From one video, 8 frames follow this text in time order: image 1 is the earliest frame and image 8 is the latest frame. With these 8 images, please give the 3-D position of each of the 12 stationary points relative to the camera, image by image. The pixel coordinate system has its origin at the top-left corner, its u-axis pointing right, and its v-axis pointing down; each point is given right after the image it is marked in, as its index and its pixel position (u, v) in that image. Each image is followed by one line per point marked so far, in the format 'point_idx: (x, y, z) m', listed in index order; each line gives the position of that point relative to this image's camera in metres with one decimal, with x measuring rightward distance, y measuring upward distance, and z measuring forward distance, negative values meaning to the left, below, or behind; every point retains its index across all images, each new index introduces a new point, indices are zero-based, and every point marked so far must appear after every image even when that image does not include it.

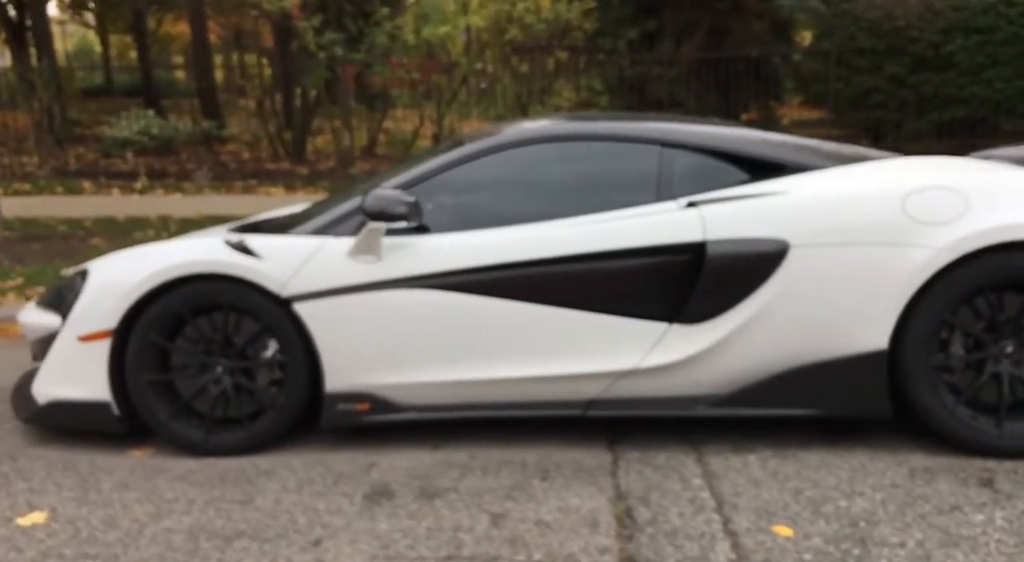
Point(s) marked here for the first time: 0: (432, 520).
0: (-0.3, -0.9, +4.4) m
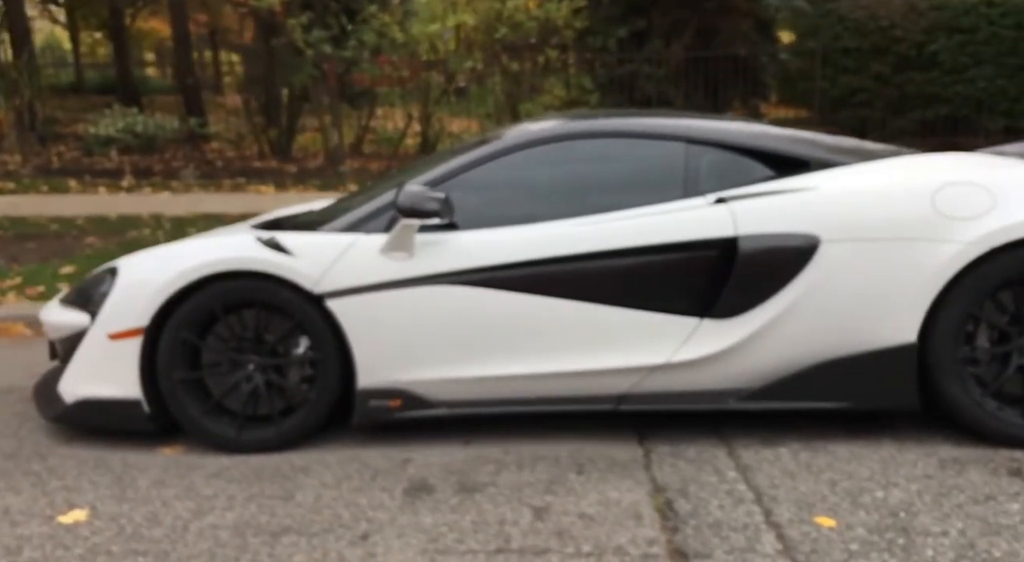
0: (-0.1, -0.8, +4.4) m
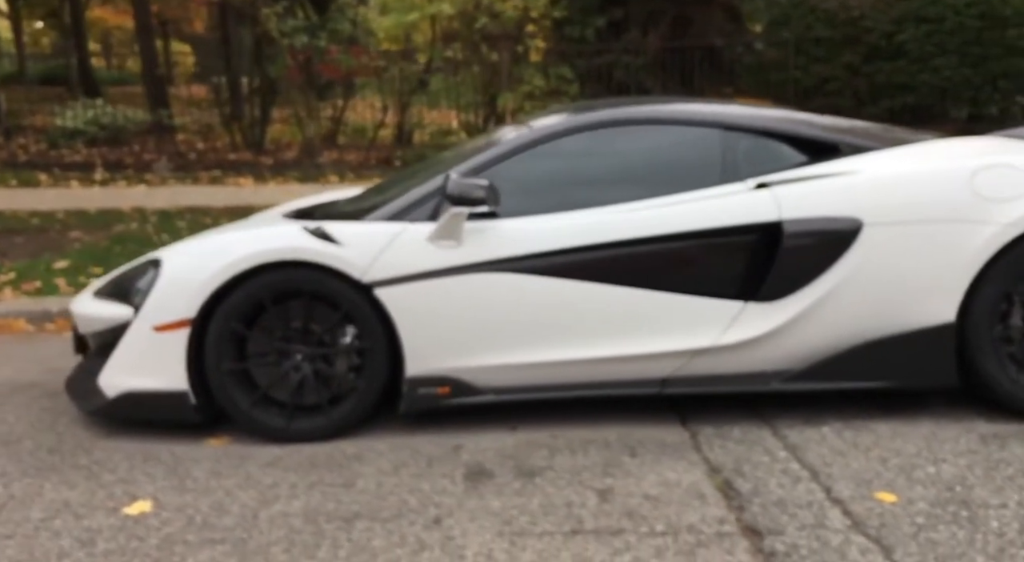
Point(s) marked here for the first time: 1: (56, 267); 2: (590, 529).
0: (+0.1, -0.8, +4.5) m
1: (-3.4, +0.1, +9.2) m
2: (+0.3, -0.8, +4.2) m
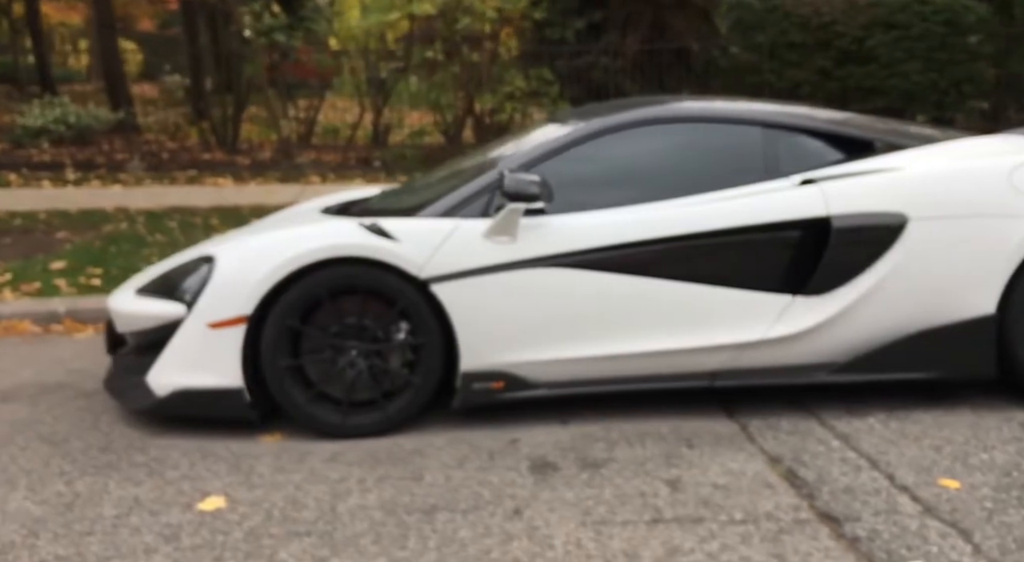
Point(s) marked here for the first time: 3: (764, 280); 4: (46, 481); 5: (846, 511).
0: (+0.4, -0.8, +4.6) m
1: (-3.4, +0.1, +9.1) m
2: (+0.6, -0.8, +4.3) m
3: (+1.1, 0.0, +5.3) m
4: (-1.8, -0.8, +4.8) m
5: (+1.2, -0.8, +4.3) m
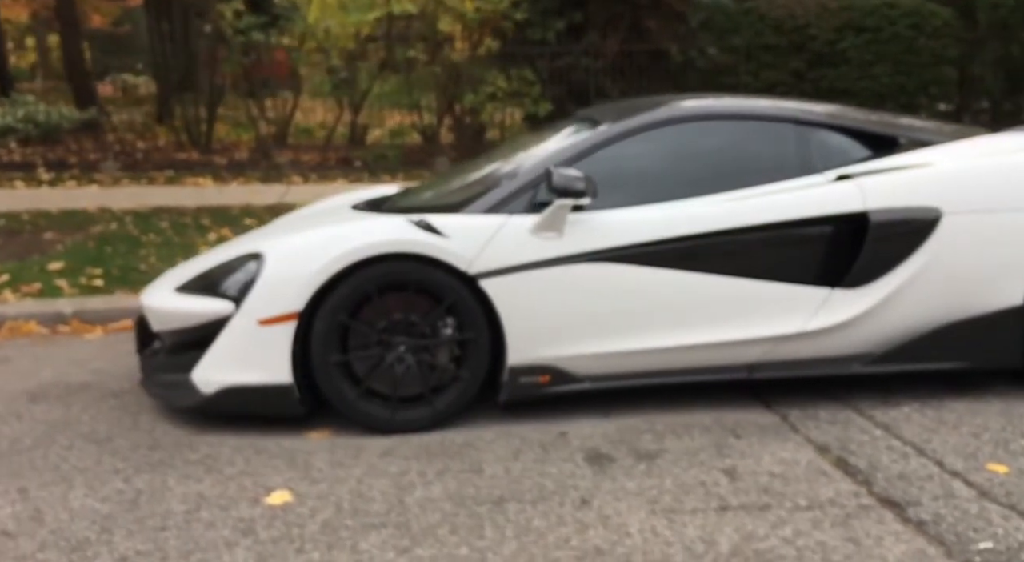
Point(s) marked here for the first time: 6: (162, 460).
0: (+0.6, -0.7, +4.6) m
1: (-3.4, +0.1, +9.0) m
2: (+0.8, -0.8, +4.4) m
3: (+1.3, 0.0, +5.4) m
4: (-1.6, -0.8, +4.8) m
5: (+1.4, -0.8, +4.4) m
6: (-1.4, -0.7, +5.0) m
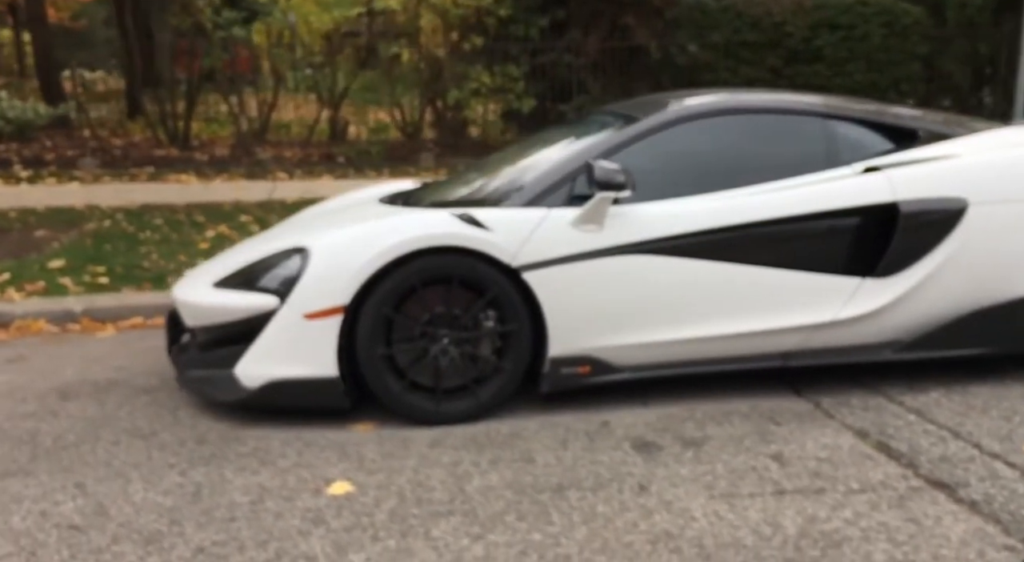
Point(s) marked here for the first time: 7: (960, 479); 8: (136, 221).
0: (+0.8, -0.7, +4.8) m
1: (-3.4, +0.1, +8.9) m
2: (+1.0, -0.8, +4.5) m
3: (+1.5, +0.1, +5.5) m
4: (-1.4, -0.7, +4.8) m
5: (+1.6, -0.7, +4.5) m
6: (-1.2, -0.7, +5.0) m
7: (+1.6, -0.7, +4.5) m
8: (-3.2, +0.5, +10.6) m
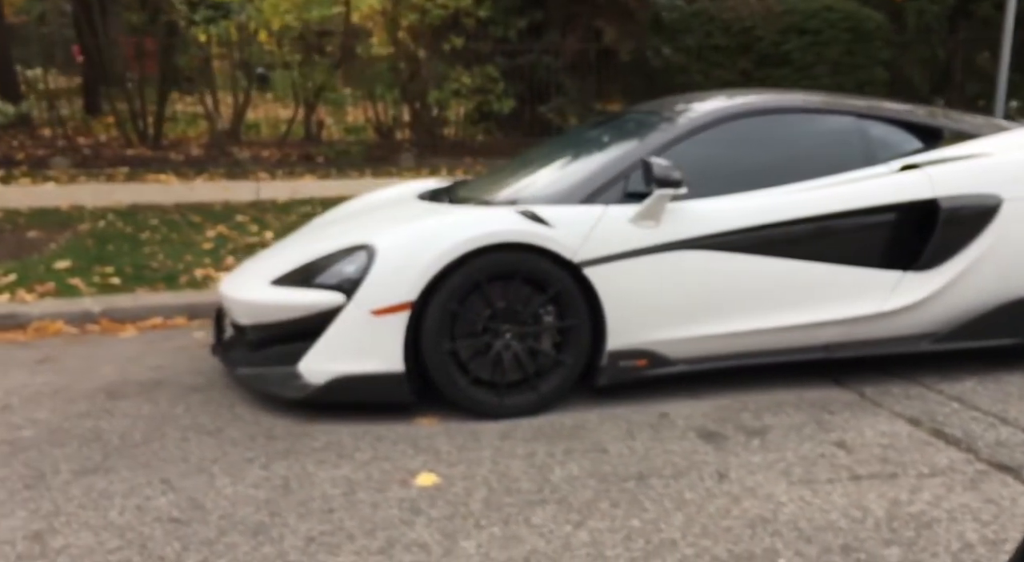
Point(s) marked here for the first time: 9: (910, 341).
0: (+1.1, -0.7, +4.9) m
1: (-3.3, +0.1, +8.8) m
2: (+1.3, -0.7, +4.7) m
3: (+1.7, +0.1, +5.7) m
4: (-1.1, -0.7, +4.8) m
5: (+1.9, -0.7, +4.8) m
6: (-0.9, -0.7, +5.0) m
7: (+2.0, -0.7, +4.7) m
8: (-3.3, +0.5, +10.5) m
9: (+1.9, -0.3, +5.8) m
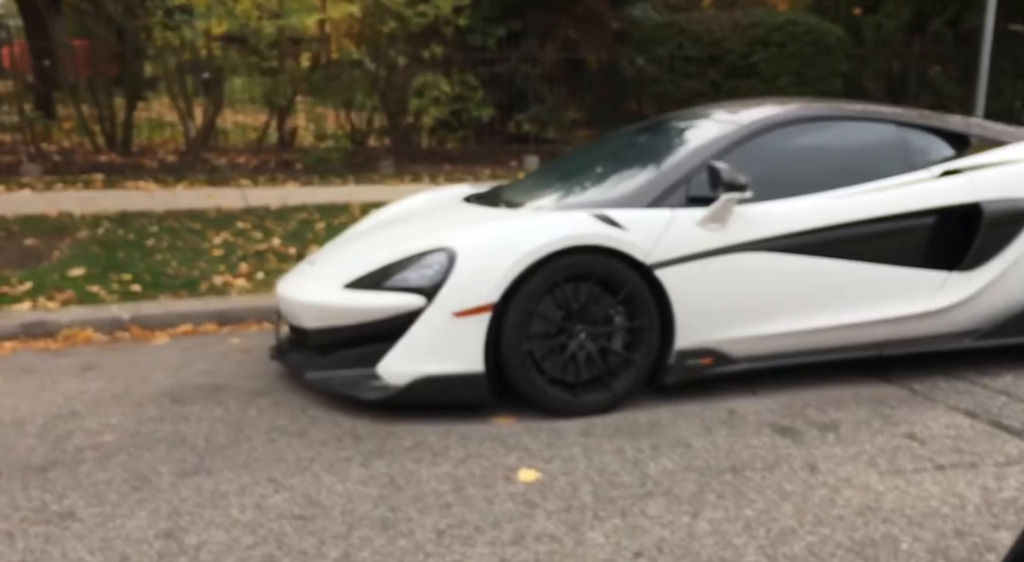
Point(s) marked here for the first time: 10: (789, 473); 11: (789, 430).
0: (+1.5, -0.7, +5.1) m
1: (-3.2, +0.1, +8.8) m
2: (+1.7, -0.7, +4.9) m
3: (+2.0, +0.1, +6.0) m
4: (-0.7, -0.7, +4.9) m
5: (+2.3, -0.7, +5.0) m
6: (-0.6, -0.7, +5.1) m
7: (+2.3, -0.7, +5.0) m
8: (-3.3, +0.5, +10.4) m
9: (+2.2, -0.3, +6.1) m
10: (+1.1, -0.8, +4.8) m
11: (+1.2, -0.7, +5.3) m
